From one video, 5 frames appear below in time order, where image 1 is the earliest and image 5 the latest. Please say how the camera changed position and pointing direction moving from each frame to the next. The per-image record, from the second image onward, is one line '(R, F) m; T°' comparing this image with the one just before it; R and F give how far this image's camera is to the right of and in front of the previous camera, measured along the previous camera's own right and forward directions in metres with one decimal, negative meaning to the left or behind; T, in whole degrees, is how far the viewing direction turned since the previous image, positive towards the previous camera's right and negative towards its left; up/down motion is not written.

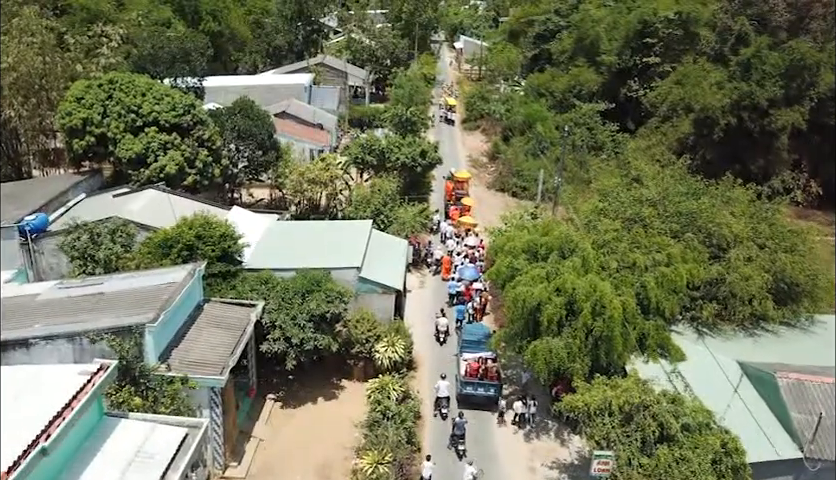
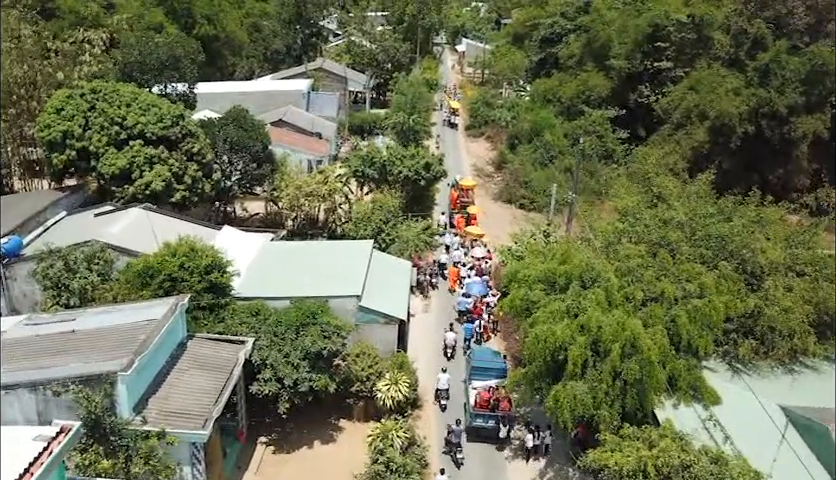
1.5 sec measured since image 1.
(-0.1, +1.3) m; 0°
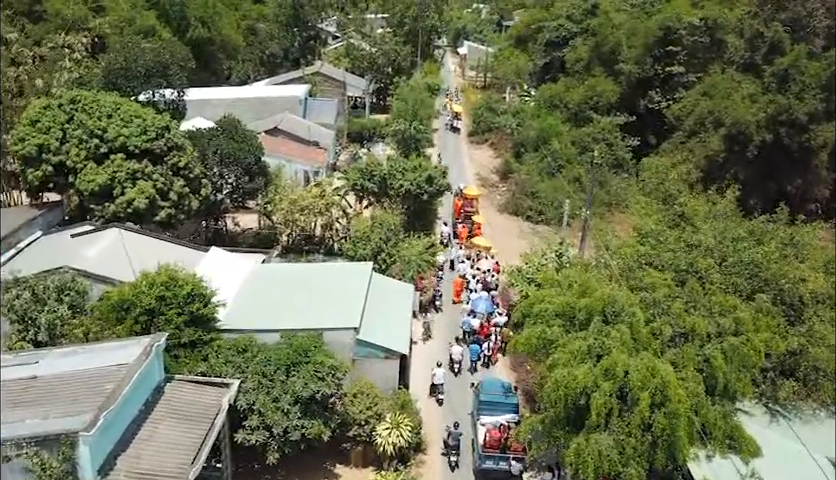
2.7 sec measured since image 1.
(-0.1, +1.3) m; 0°
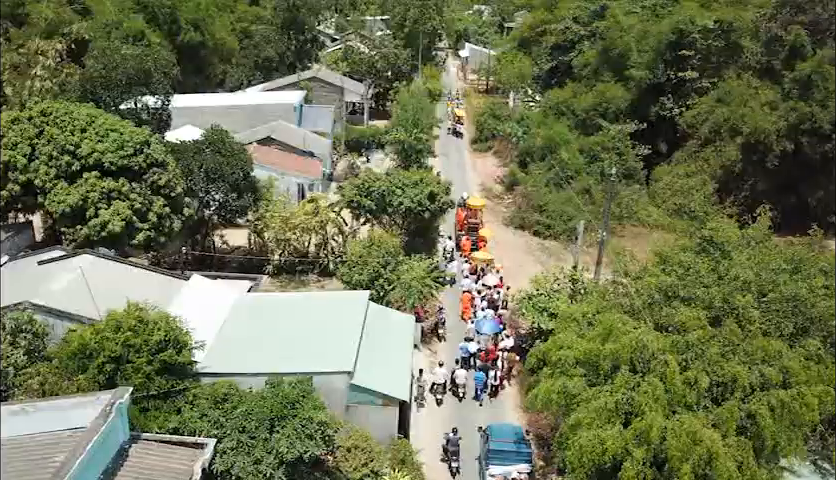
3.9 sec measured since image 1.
(0.0, +1.5) m; 0°
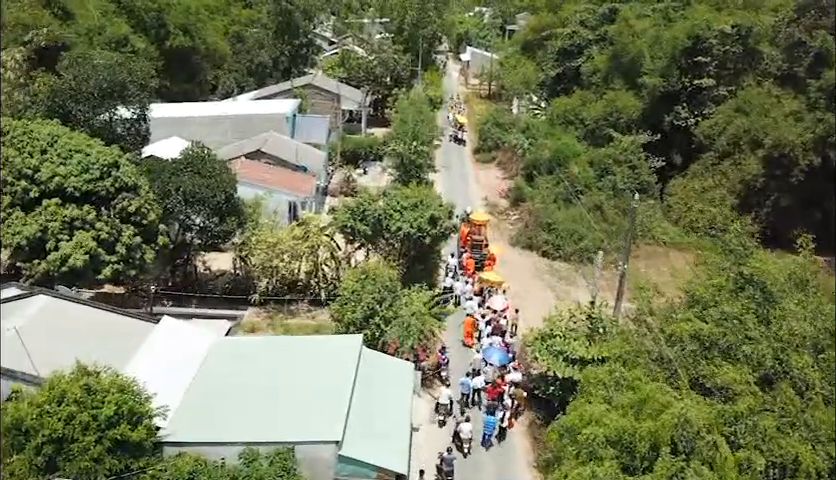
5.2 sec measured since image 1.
(0.0, +1.7) m; 0°
